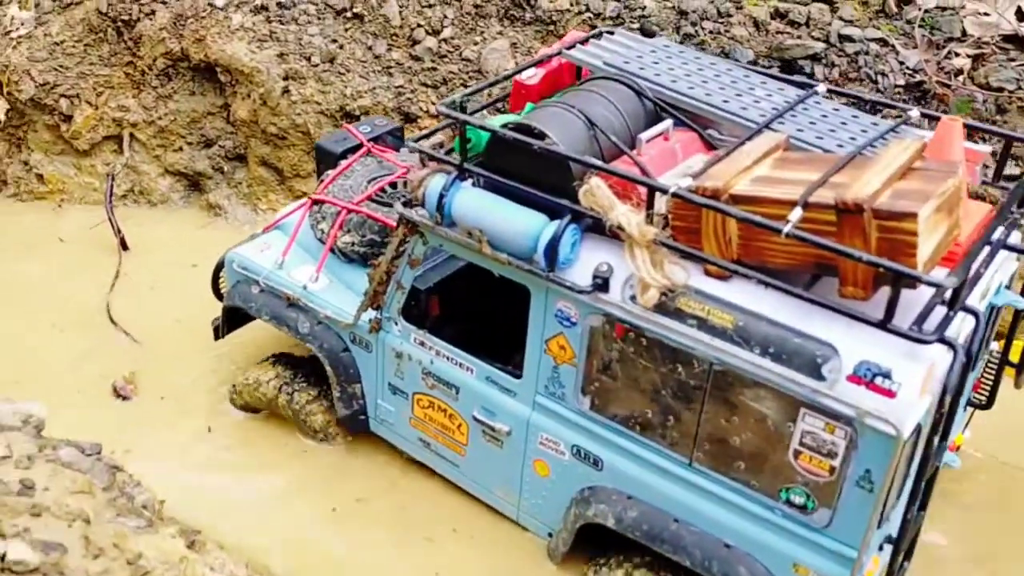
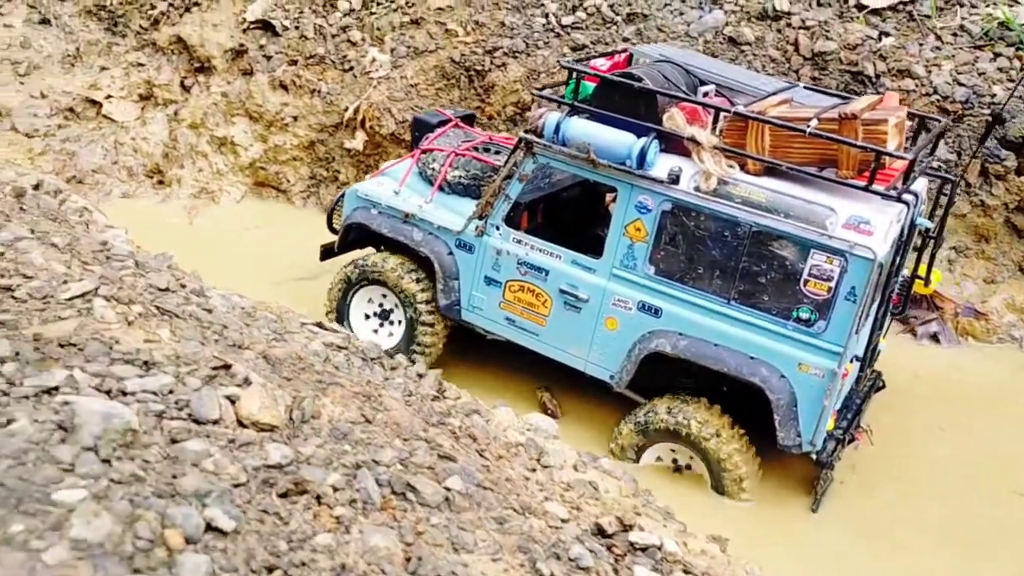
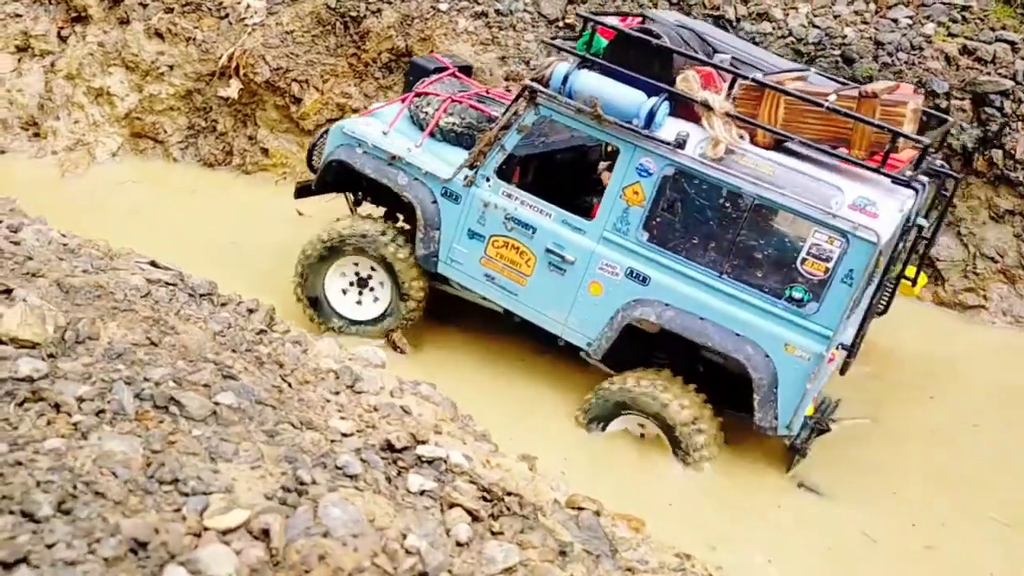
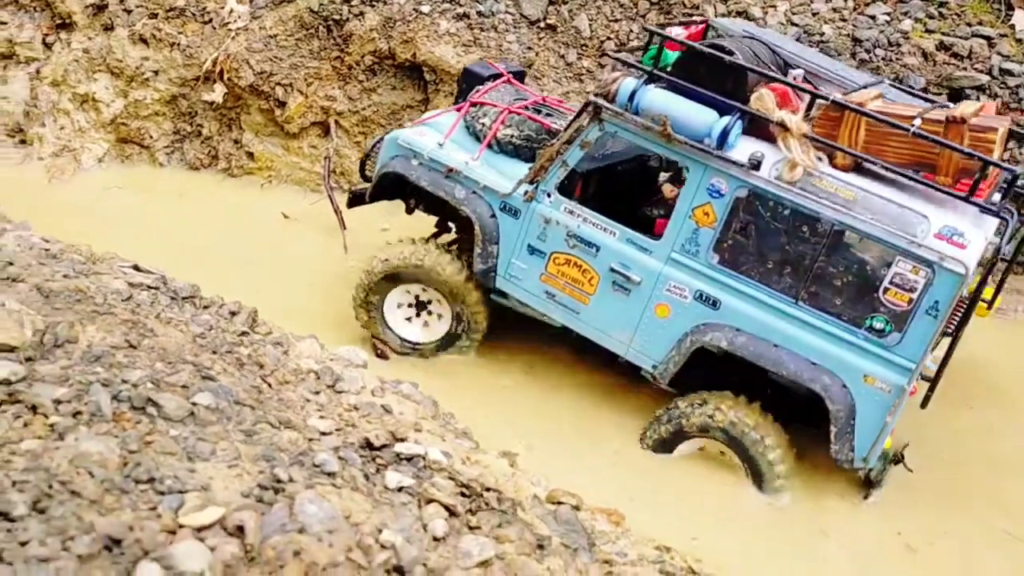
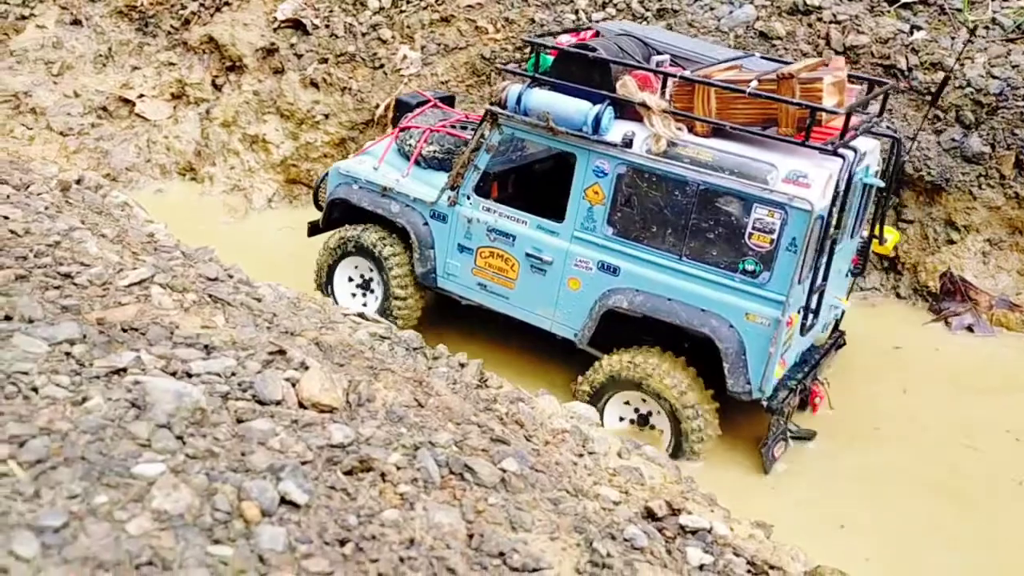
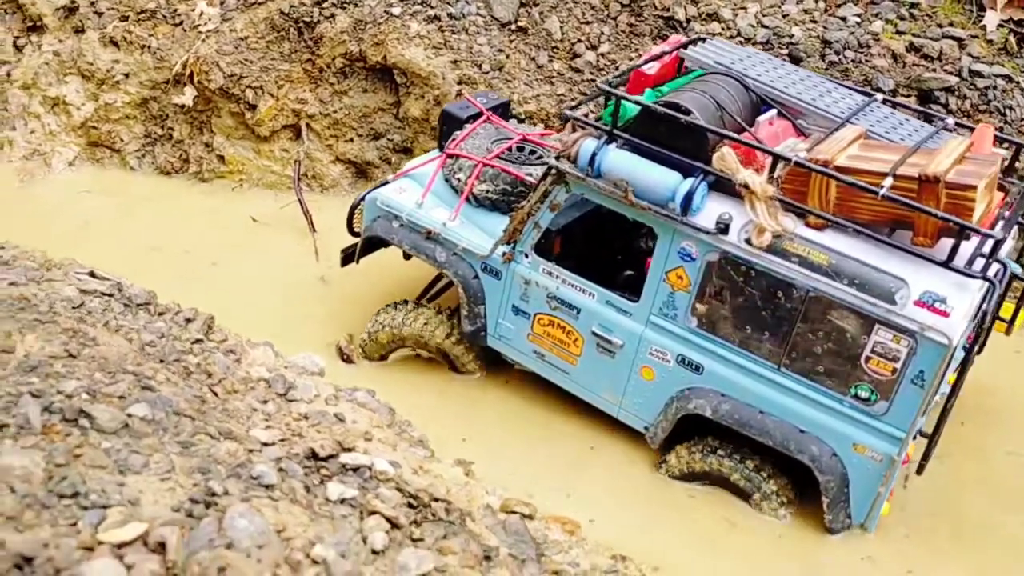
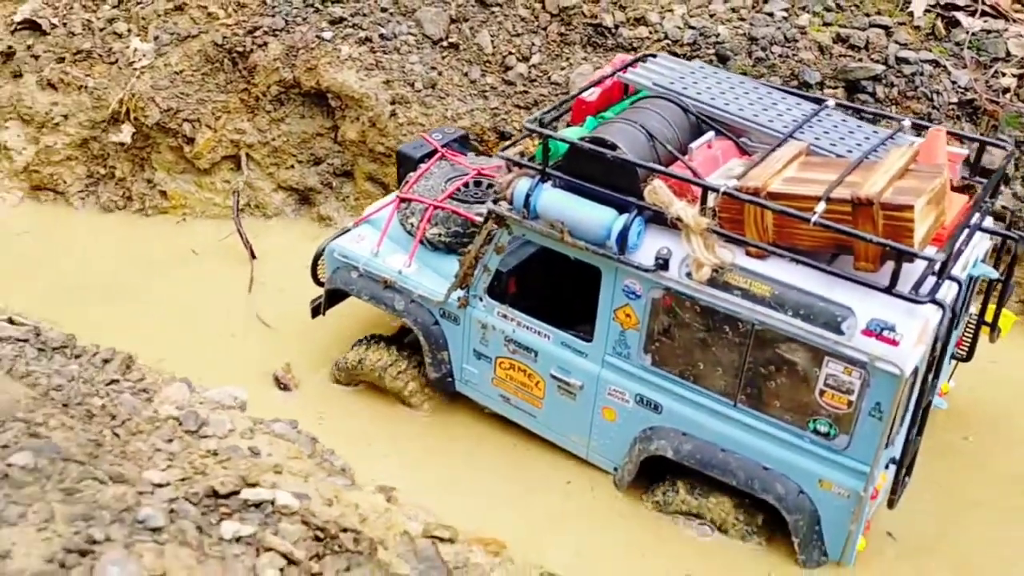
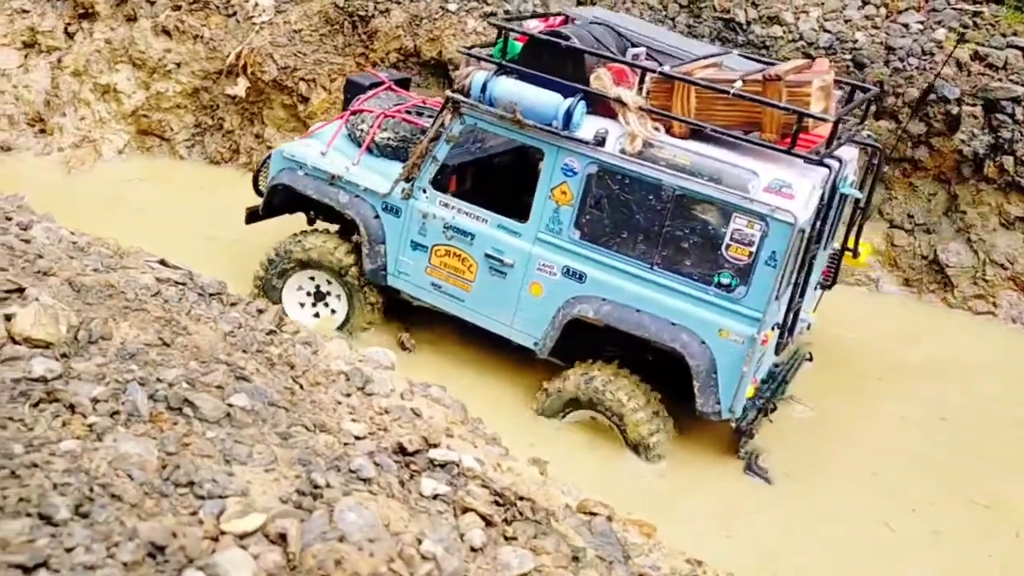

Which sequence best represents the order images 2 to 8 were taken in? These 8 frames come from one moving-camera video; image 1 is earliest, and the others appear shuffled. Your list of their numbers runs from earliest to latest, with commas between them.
7, 6, 4, 3, 8, 2, 5
